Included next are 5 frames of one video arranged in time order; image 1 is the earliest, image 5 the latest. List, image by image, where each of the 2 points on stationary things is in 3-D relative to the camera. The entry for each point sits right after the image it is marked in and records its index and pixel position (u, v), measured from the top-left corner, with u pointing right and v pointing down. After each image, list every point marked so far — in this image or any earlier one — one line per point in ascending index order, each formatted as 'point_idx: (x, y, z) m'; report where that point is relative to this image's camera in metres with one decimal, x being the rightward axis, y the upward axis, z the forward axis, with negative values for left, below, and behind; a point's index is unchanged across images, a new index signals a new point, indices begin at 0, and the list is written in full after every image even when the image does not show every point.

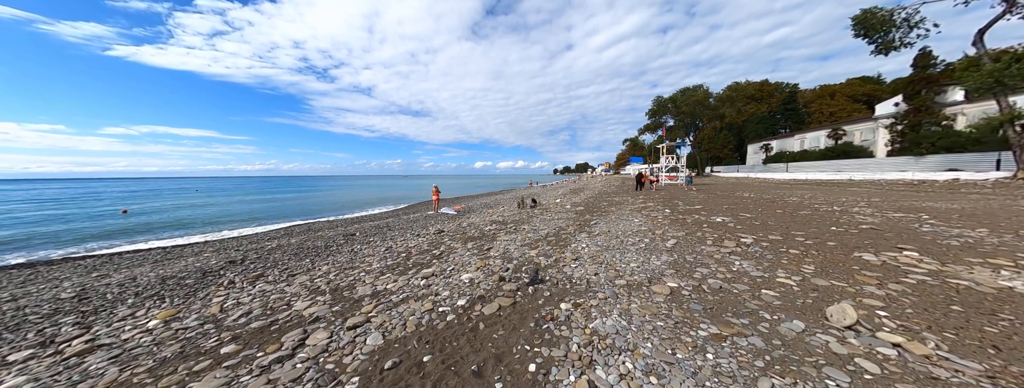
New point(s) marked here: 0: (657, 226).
0: (+4.9, -1.1, +8.6) m
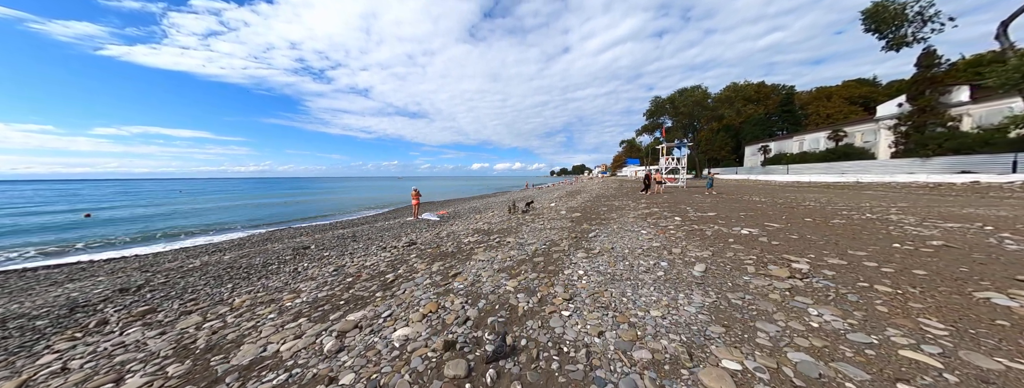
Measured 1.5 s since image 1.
0: (+4.3, -1.2, +6.9) m
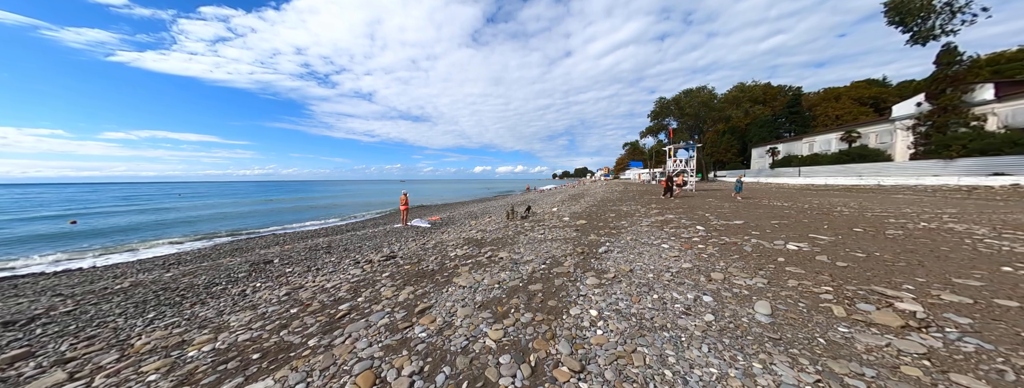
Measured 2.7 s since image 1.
0: (+4.1, -1.4, +5.5) m
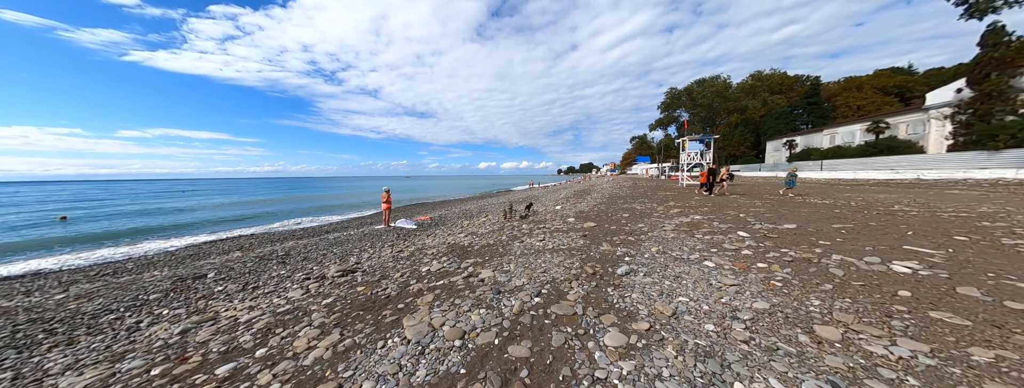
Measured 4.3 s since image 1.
0: (+3.8, -1.4, +3.6) m
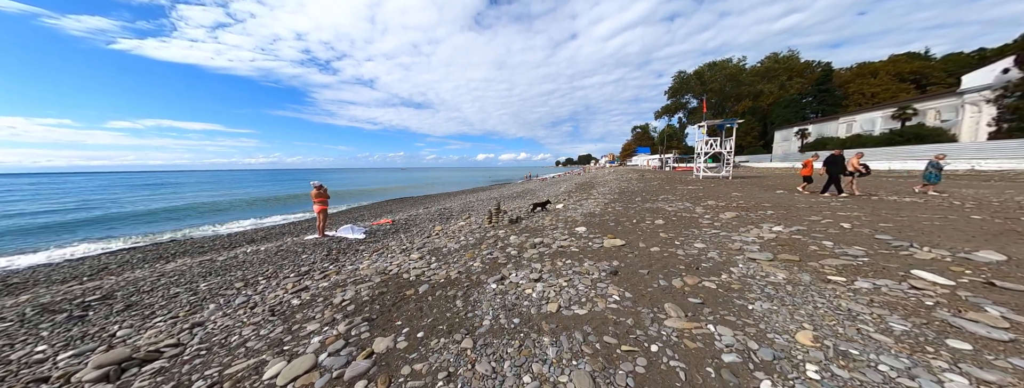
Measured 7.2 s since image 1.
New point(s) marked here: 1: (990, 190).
0: (+3.3, -1.5, +0.2) m
1: (+23.2, +0.3, +12.5) m
